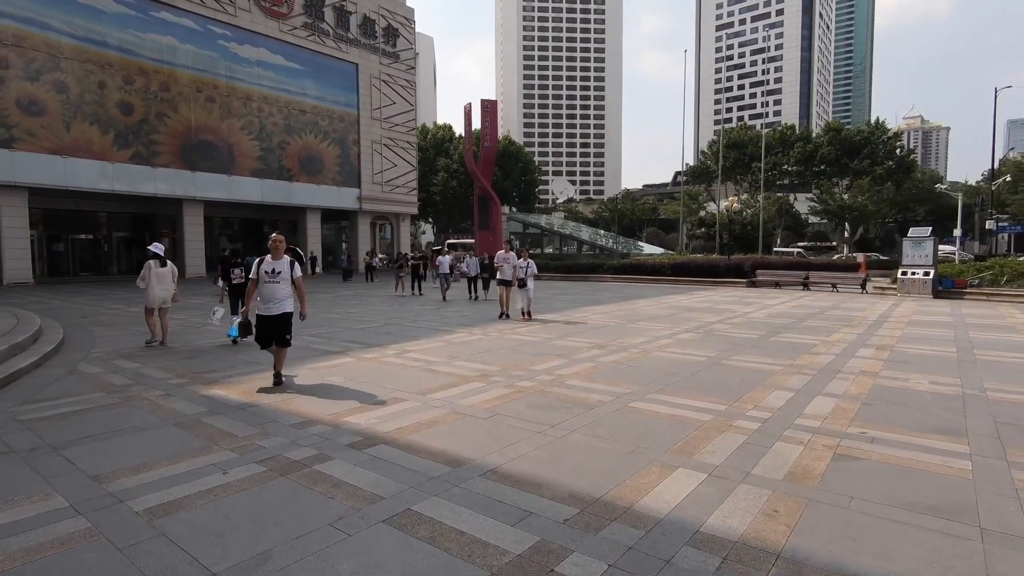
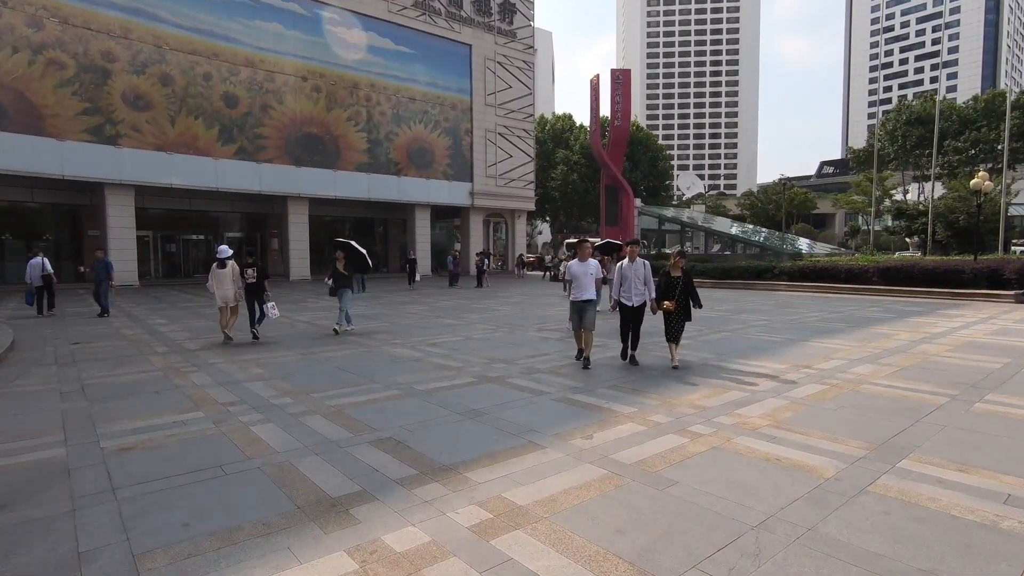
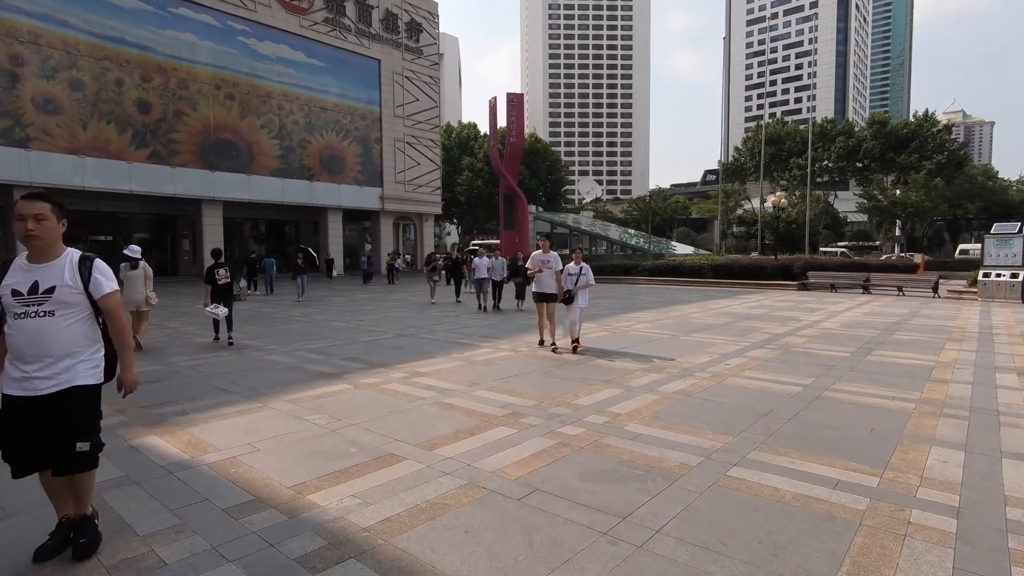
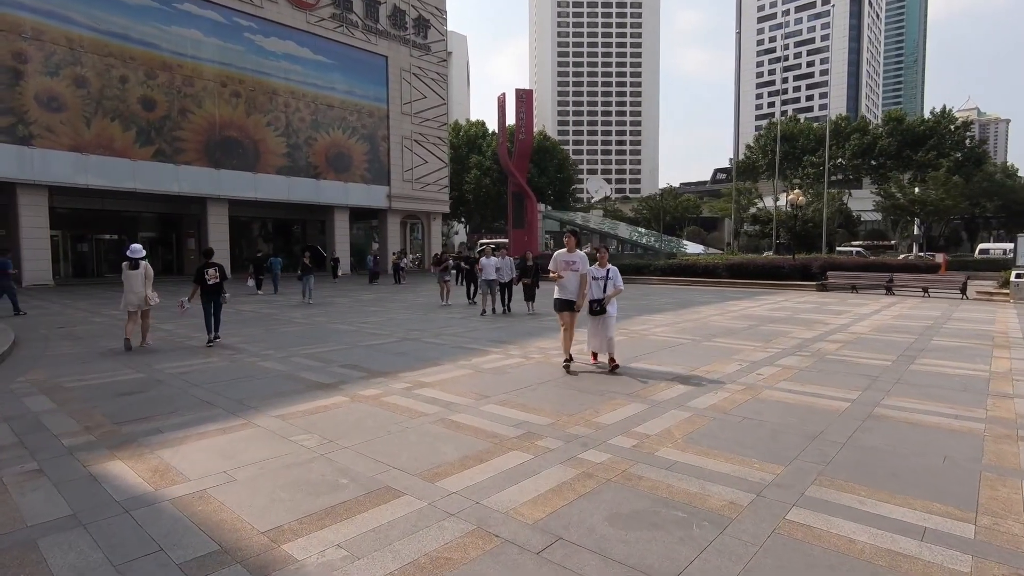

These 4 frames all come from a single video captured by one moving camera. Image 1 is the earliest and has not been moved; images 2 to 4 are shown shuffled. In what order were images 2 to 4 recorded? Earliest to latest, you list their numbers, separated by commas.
3, 4, 2
